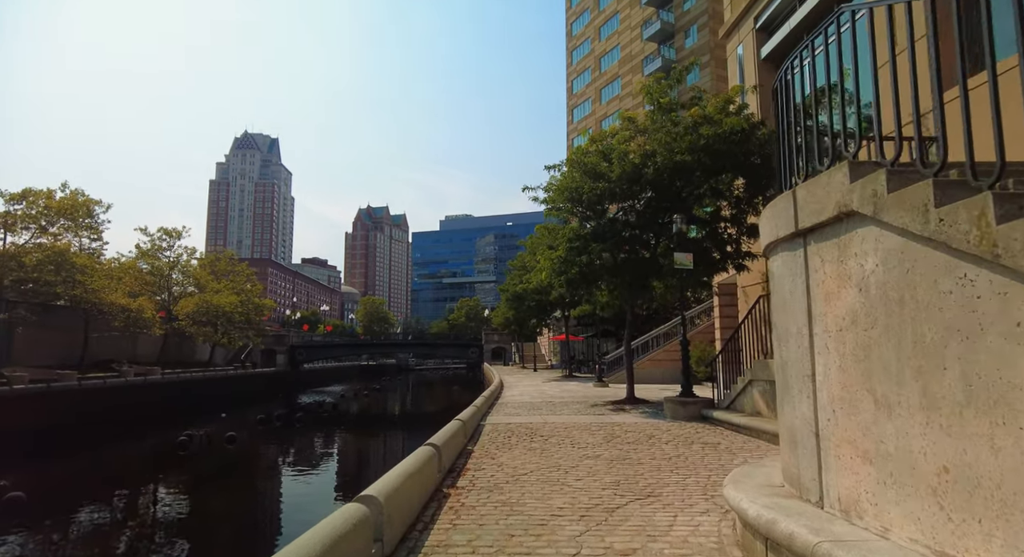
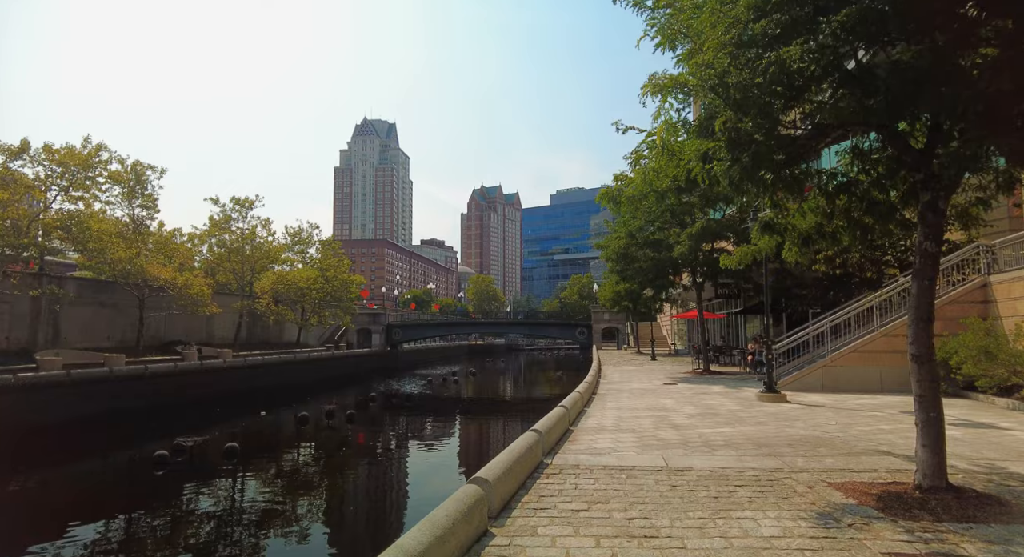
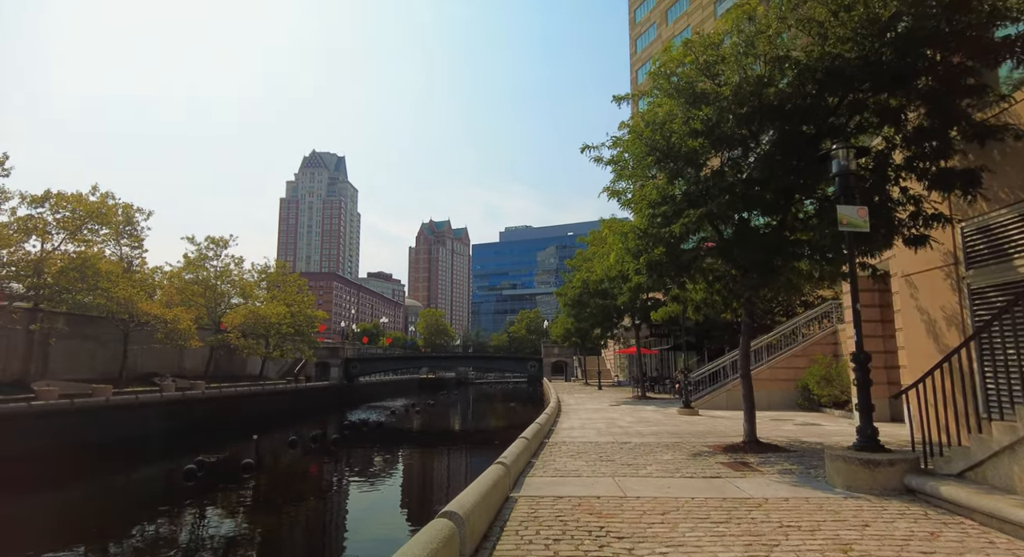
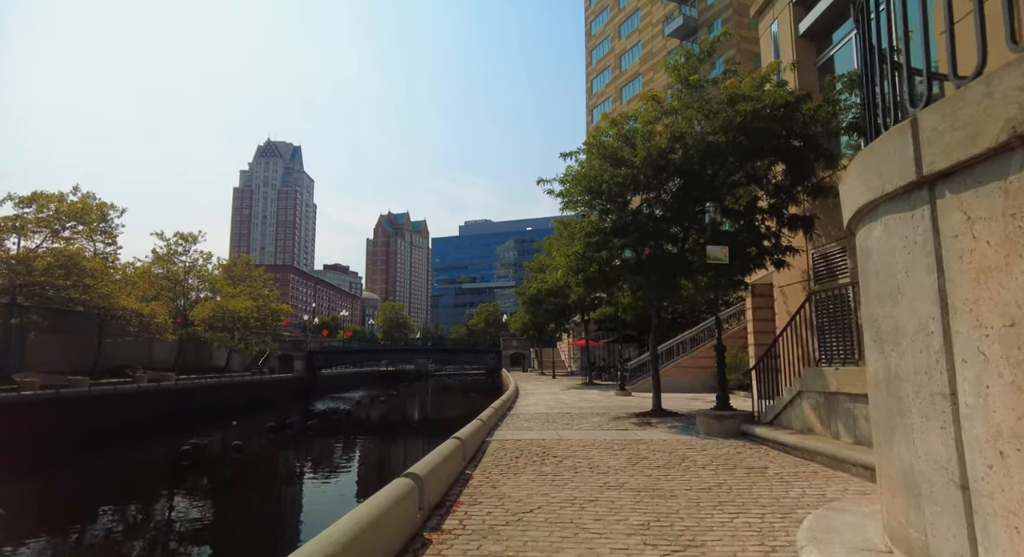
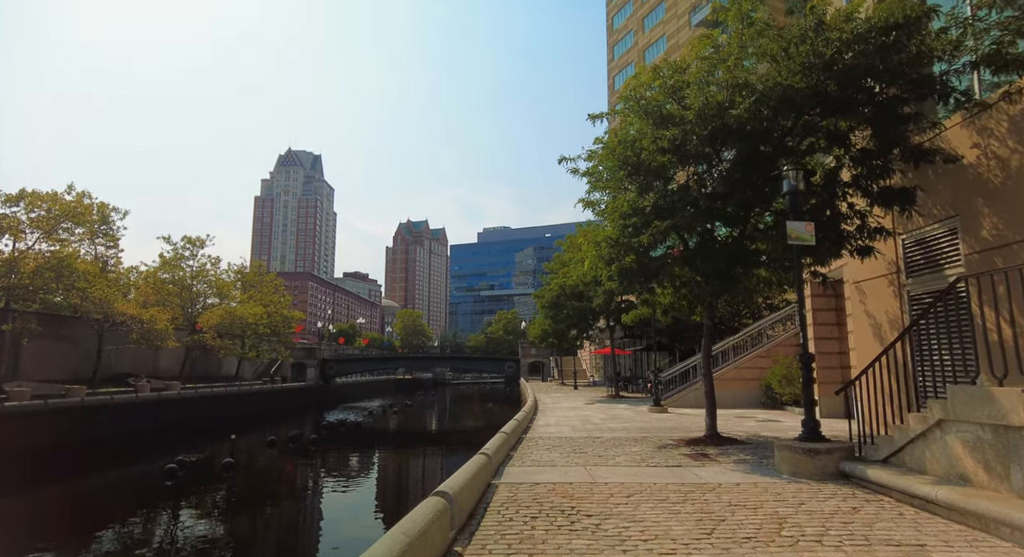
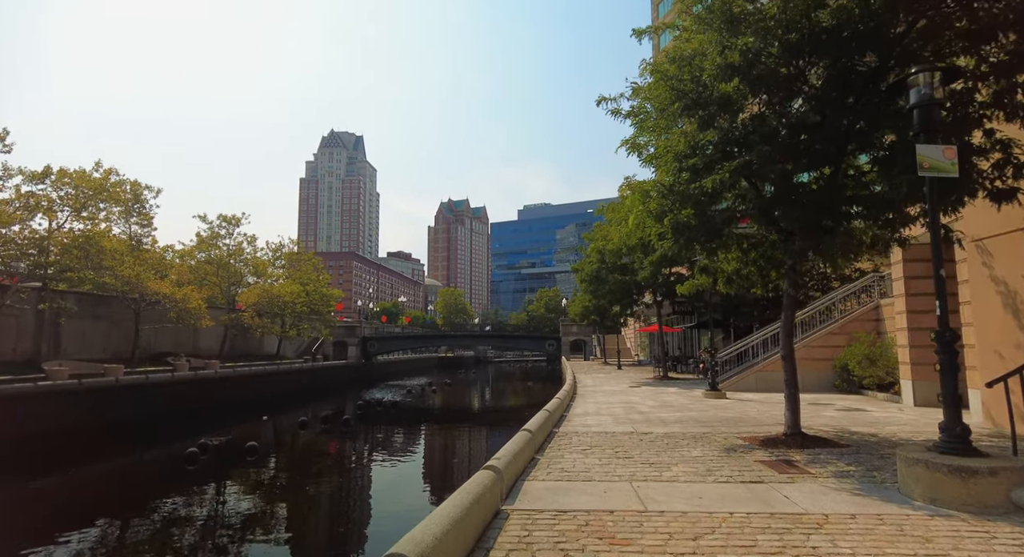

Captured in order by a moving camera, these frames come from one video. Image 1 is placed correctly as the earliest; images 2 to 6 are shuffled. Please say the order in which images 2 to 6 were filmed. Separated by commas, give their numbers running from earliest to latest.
4, 5, 3, 6, 2
